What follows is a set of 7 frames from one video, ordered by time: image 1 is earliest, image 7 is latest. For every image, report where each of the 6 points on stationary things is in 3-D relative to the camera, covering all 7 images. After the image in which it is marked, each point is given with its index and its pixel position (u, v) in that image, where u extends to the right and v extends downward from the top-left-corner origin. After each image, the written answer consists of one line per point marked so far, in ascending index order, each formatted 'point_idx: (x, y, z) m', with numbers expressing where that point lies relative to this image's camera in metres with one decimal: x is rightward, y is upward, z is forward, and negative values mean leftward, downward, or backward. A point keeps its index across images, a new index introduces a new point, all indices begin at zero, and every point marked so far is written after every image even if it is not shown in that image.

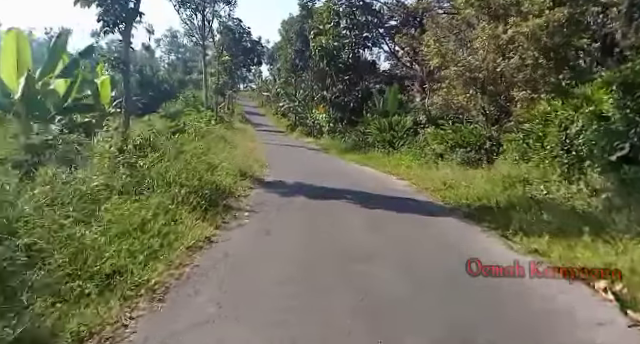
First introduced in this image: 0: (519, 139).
0: (+5.8, +1.0, +14.4) m
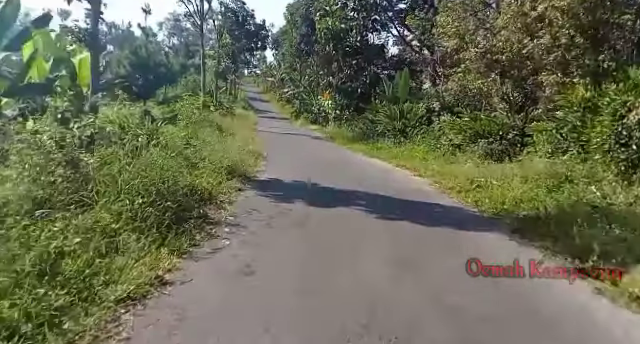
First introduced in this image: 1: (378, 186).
0: (+5.9, +1.1, +12.6) m
1: (+1.1, -0.3, +10.1) m
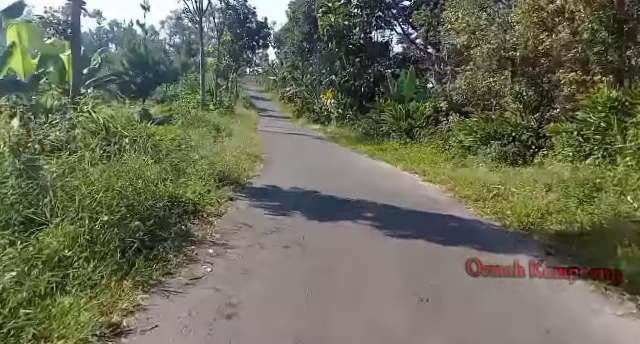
0: (+6.0, +1.0, +11.7) m
1: (+1.1, -0.4, +9.3) m
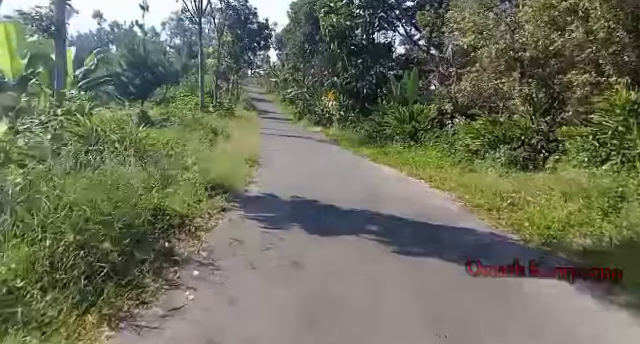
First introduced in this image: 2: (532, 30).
0: (+6.0, +0.9, +11.1) m
1: (+1.2, -0.5, +8.7) m
2: (+5.7, +3.8, +13.1) m
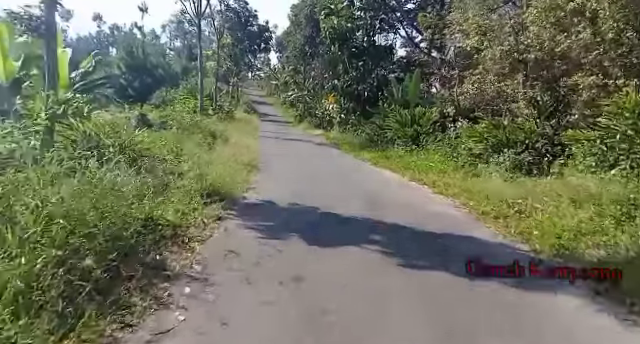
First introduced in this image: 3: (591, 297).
0: (+6.0, +0.7, +10.8) m
1: (+1.2, -0.6, +8.4) m
2: (+5.7, +3.7, +12.9) m
3: (+2.3, -1.1, +4.2) m
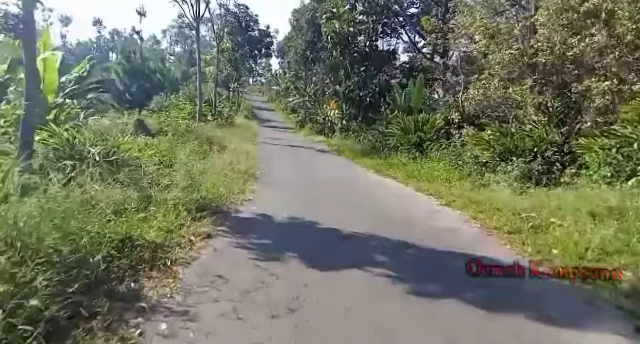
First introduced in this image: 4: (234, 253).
0: (+6.0, +0.5, +10.2) m
1: (+1.2, -0.8, +7.8) m
2: (+5.7, +3.5, +12.3) m
3: (+2.3, -1.2, +3.6) m
4: (-0.9, -0.8, +5.1) m
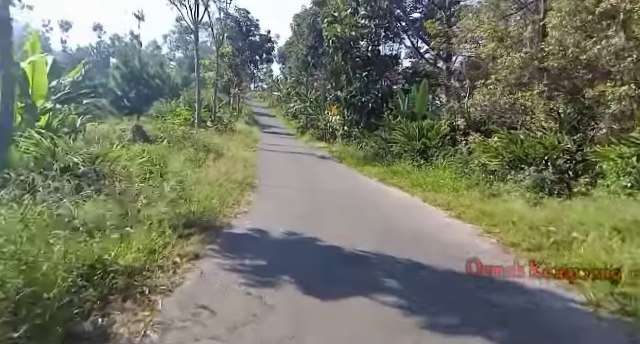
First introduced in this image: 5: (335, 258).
0: (+6.0, +0.3, +9.6) m
1: (+1.2, -0.9, +7.2) m
2: (+5.8, +3.2, +11.8) m
3: (+2.3, -1.3, +3.0) m
4: (-0.9, -1.0, +4.5) m
5: (+0.2, -0.9, +5.5) m
